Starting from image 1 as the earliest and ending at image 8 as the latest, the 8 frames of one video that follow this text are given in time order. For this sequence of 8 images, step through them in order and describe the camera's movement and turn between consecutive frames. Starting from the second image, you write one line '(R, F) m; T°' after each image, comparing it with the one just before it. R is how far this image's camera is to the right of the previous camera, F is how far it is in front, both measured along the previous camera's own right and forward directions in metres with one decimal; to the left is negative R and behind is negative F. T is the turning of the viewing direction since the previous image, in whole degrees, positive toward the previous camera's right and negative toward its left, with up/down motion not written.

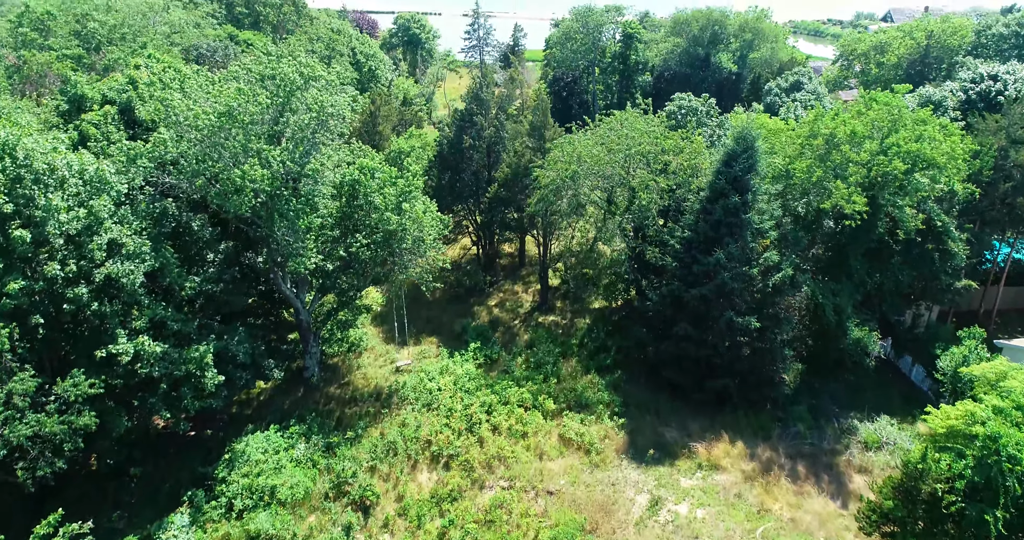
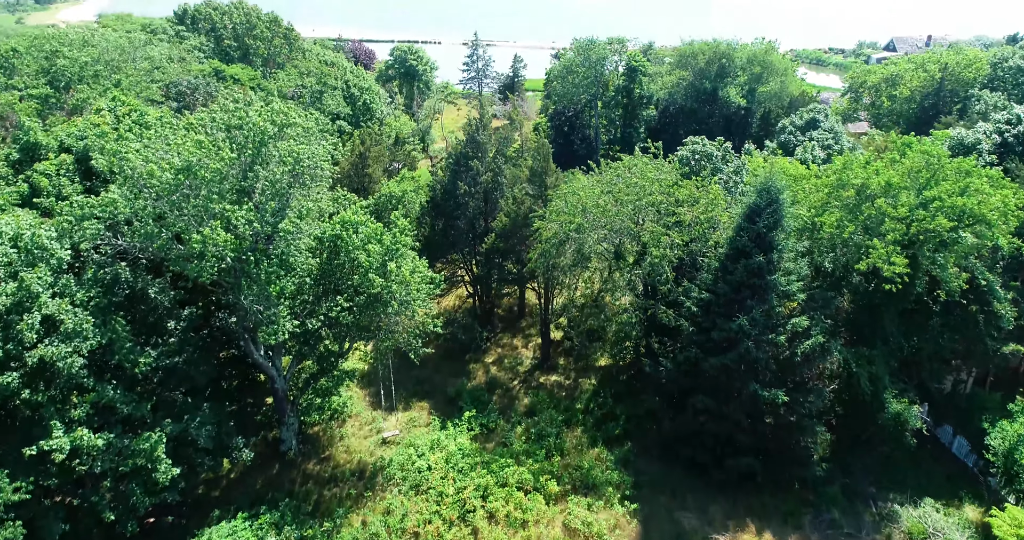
(0.0, +1.6) m; 0°
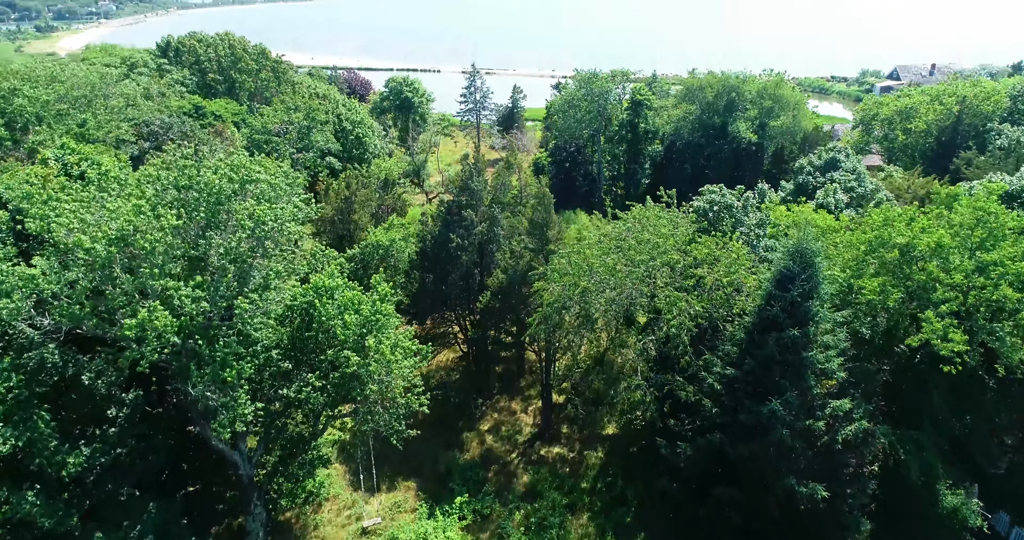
(+0.1, +1.8) m; 0°
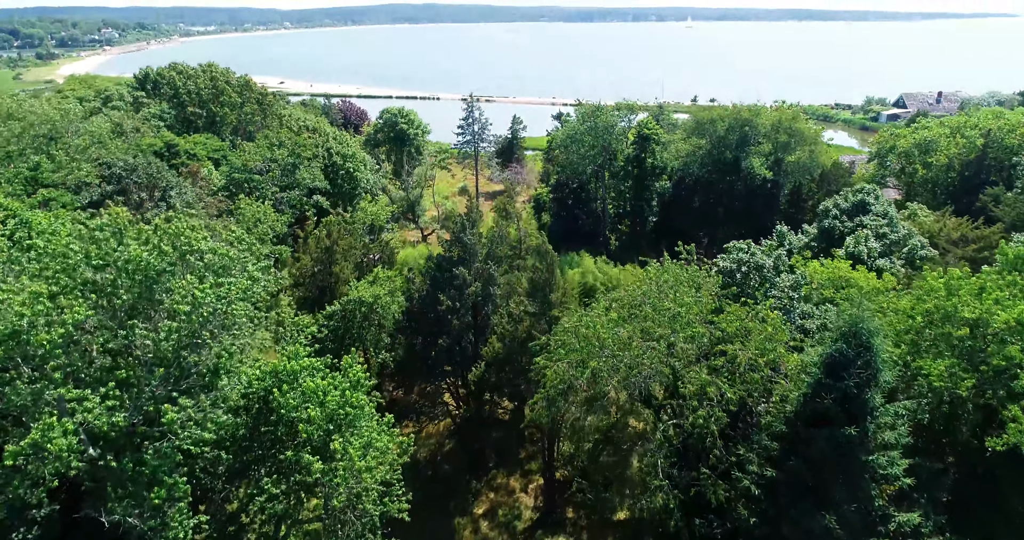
(+0.1, +2.0) m; 0°
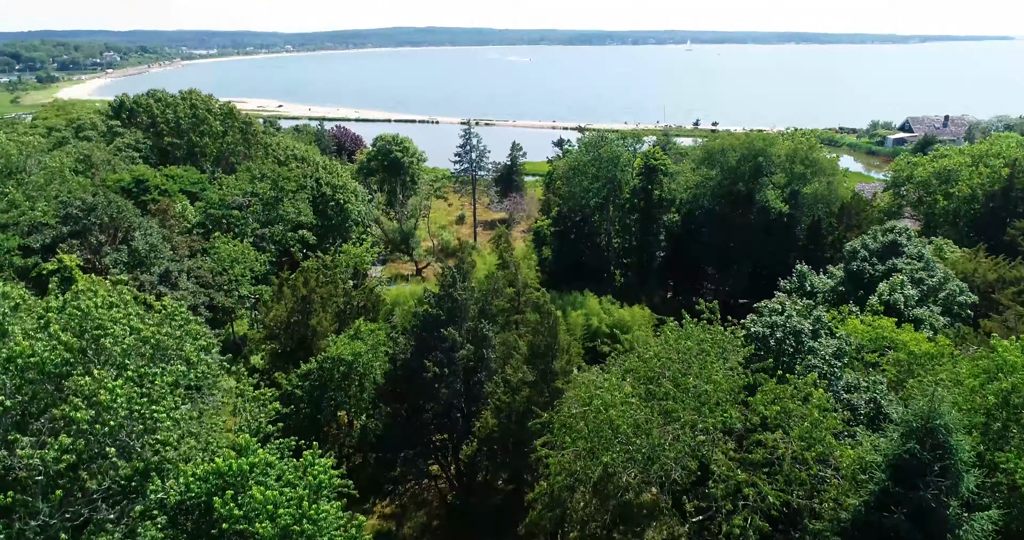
(+0.1, +1.9) m; 0°
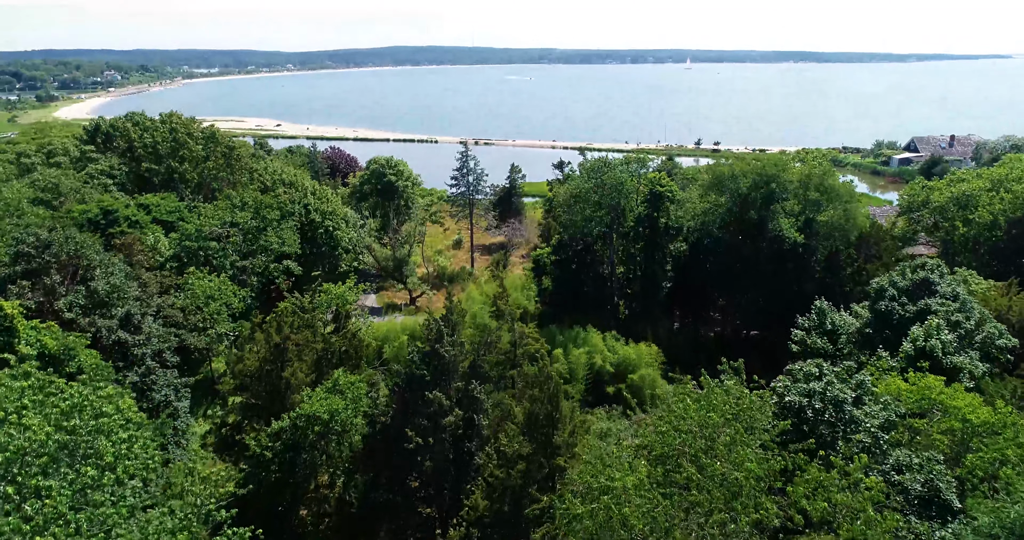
(+0.1, +1.6) m; 0°
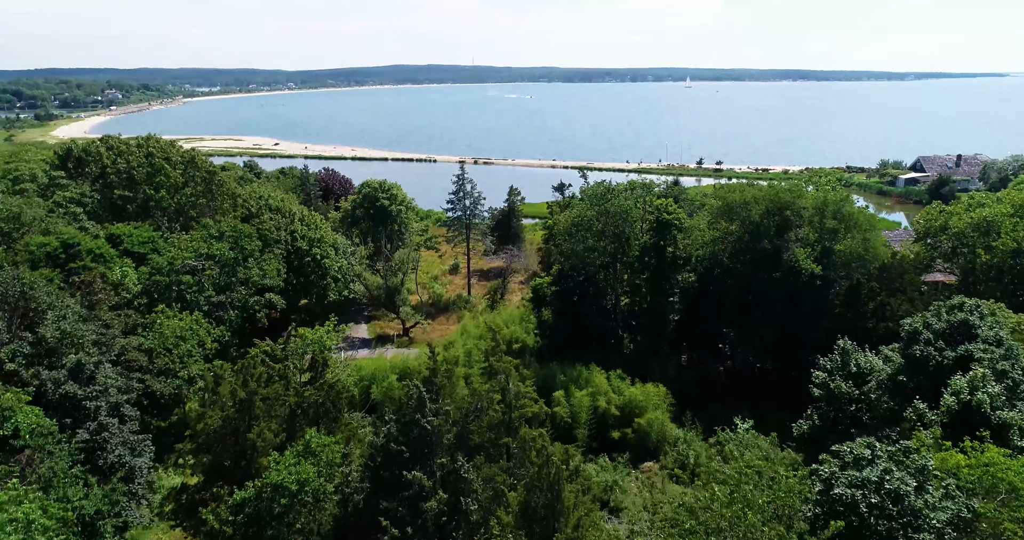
(+0.1, +1.6) m; 0°
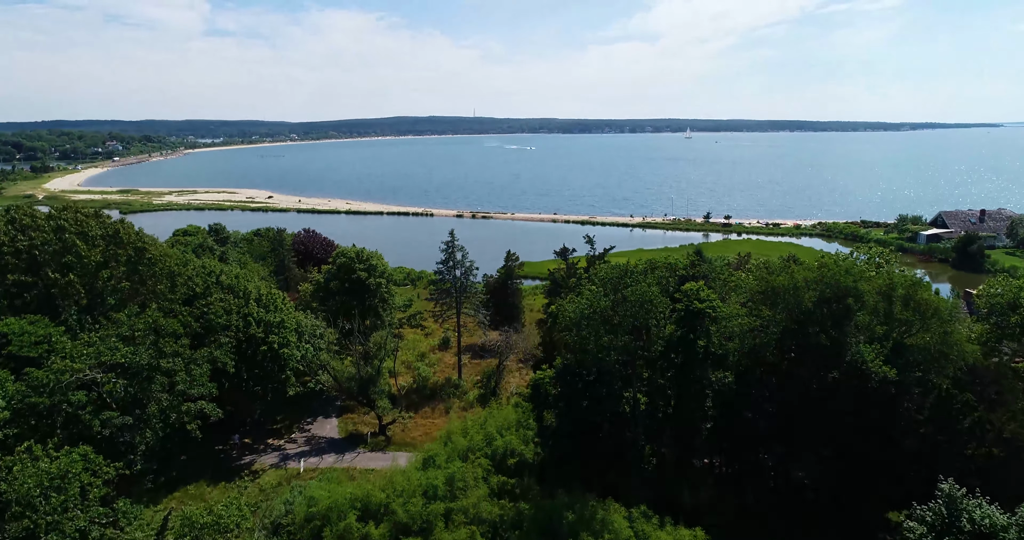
(+0.2, +4.7) m; 0°
